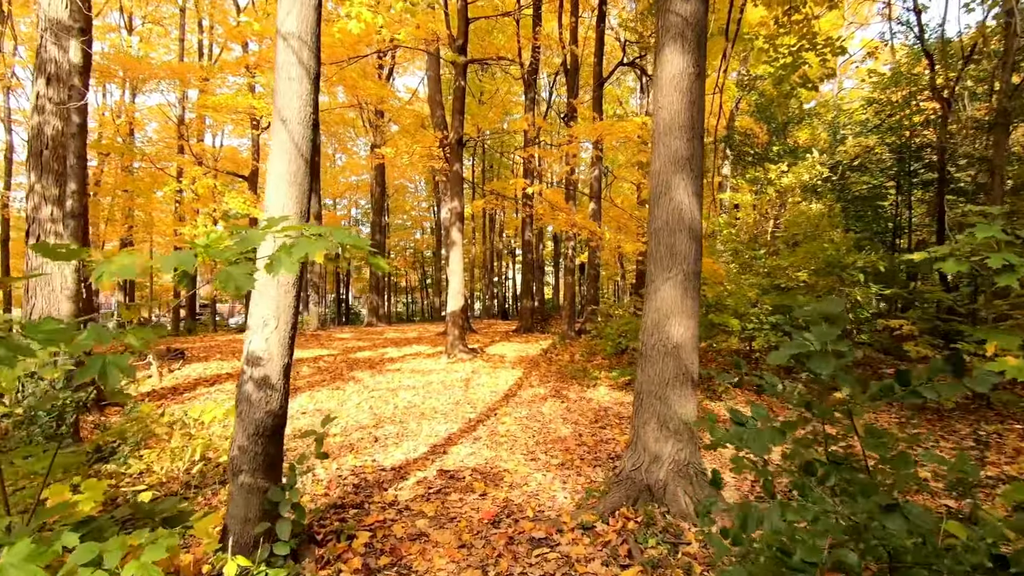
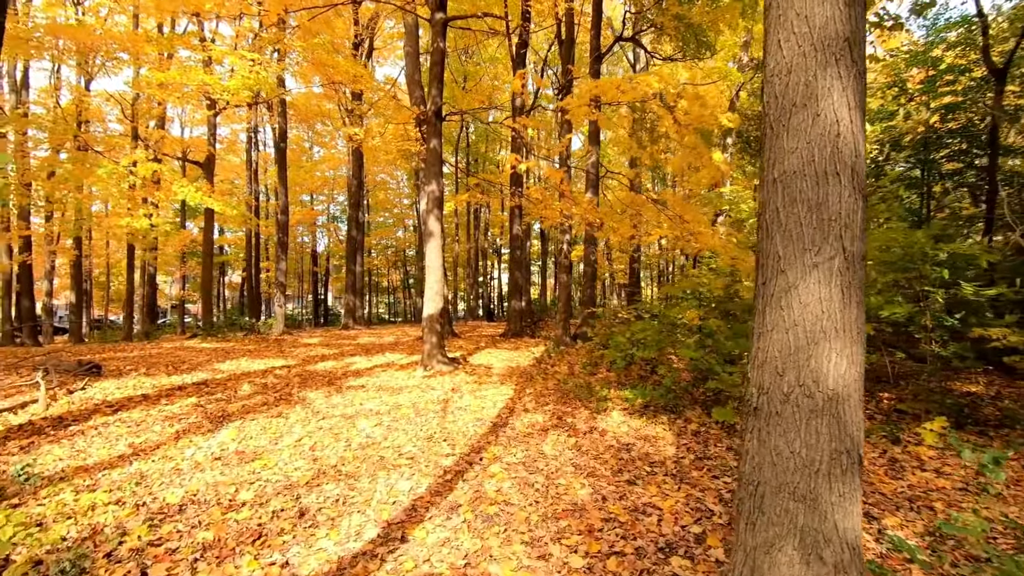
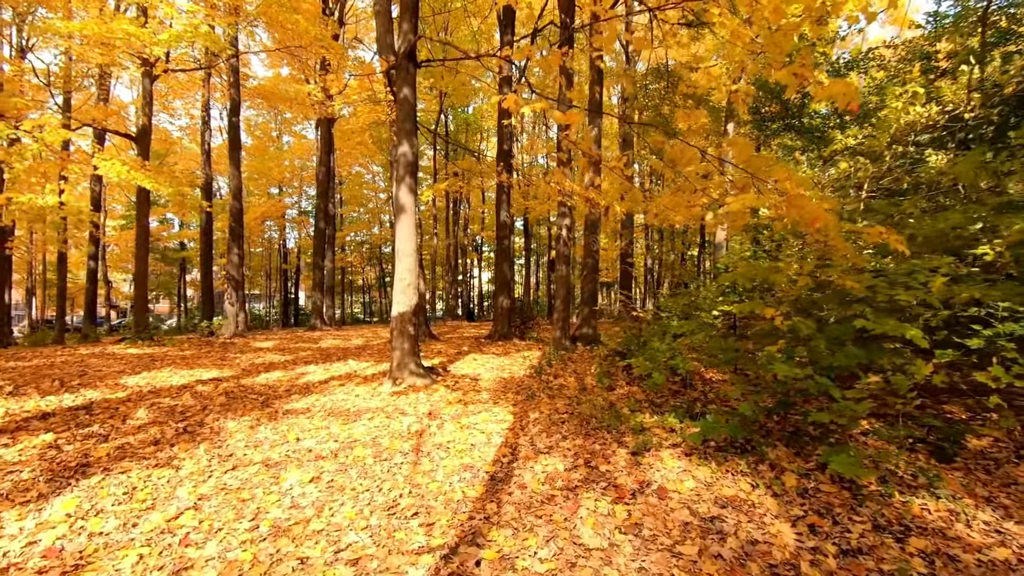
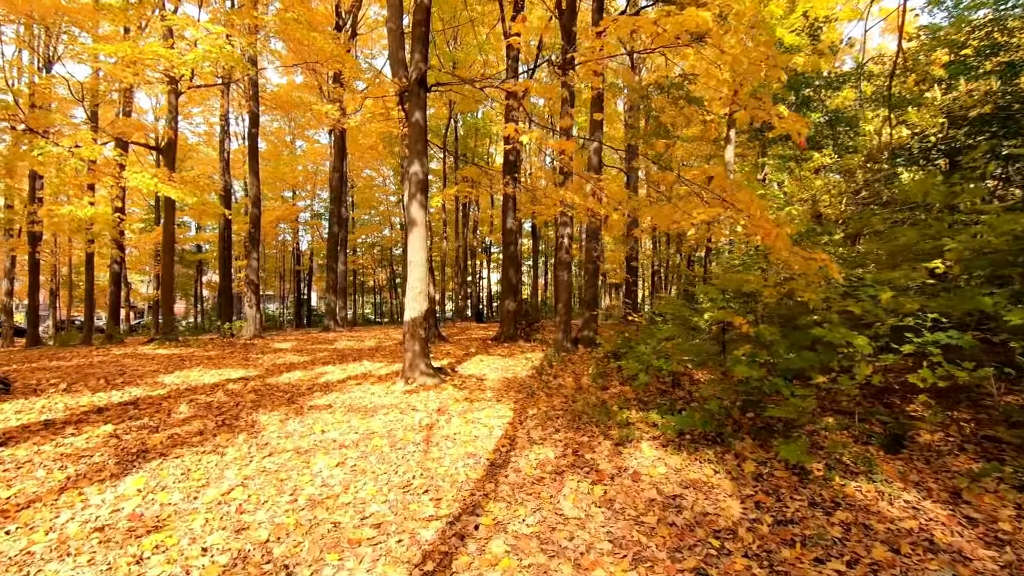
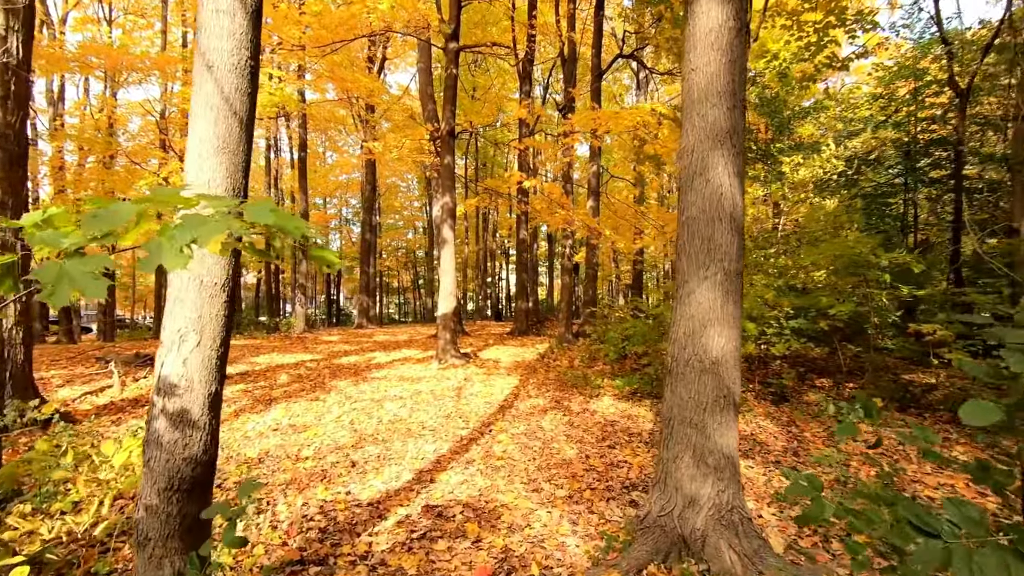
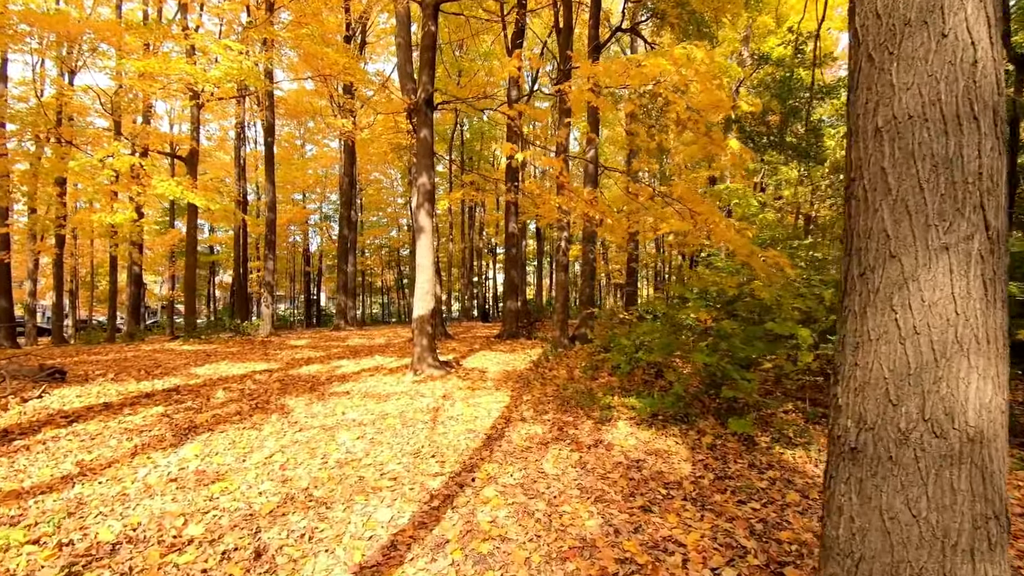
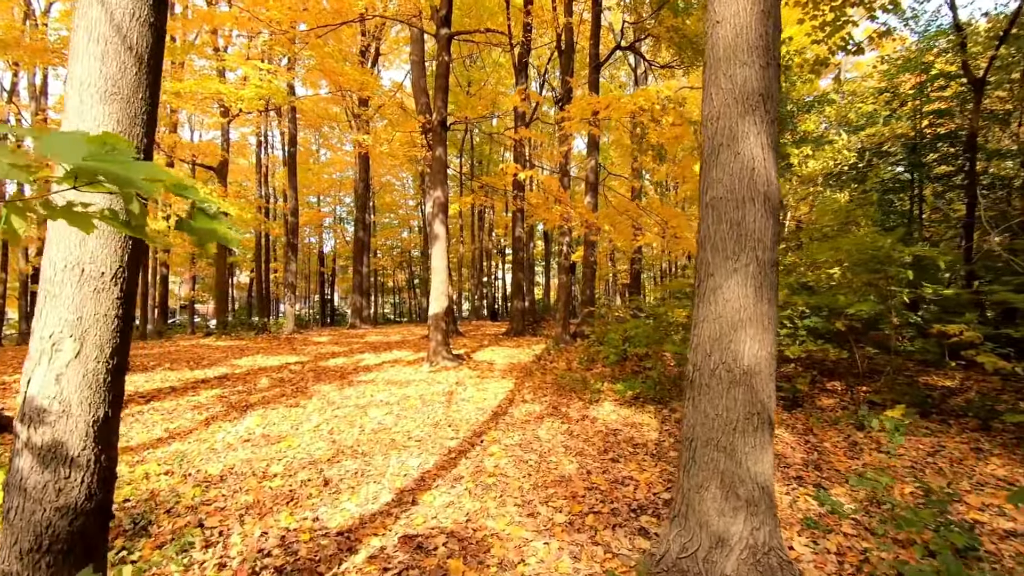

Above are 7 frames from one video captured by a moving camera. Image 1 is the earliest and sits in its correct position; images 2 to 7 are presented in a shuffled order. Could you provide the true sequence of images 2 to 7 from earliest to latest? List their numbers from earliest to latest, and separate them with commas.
5, 7, 2, 6, 4, 3
